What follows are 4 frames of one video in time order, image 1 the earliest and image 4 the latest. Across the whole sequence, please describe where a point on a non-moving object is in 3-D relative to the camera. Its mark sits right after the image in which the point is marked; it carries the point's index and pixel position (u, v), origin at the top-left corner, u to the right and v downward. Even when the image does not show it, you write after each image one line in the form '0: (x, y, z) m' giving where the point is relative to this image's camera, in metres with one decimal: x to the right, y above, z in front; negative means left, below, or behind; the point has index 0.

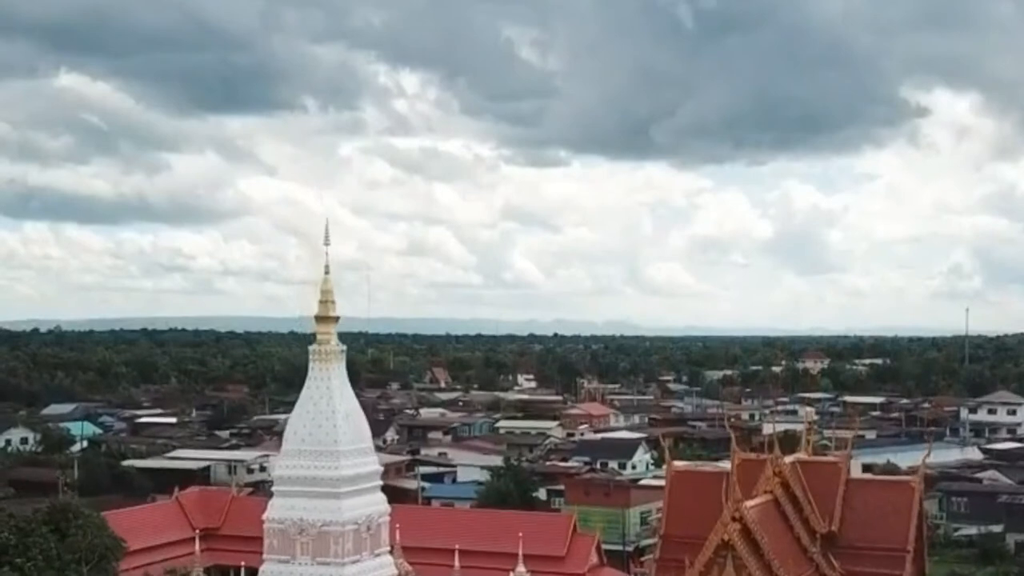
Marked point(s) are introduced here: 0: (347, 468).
0: (-2.6, -2.8, +19.6) m
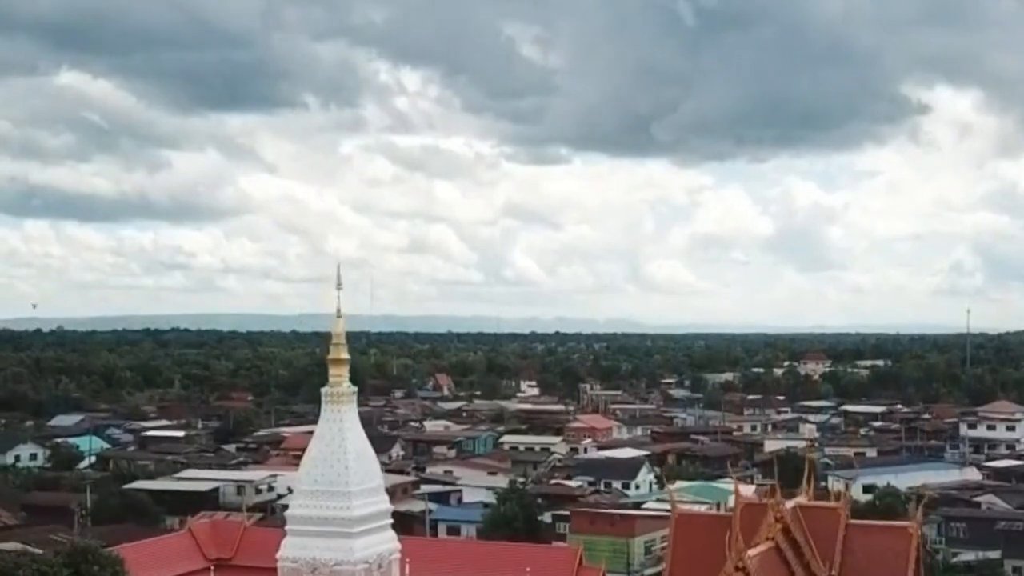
0: (-2.5, -3.5, +20.0) m
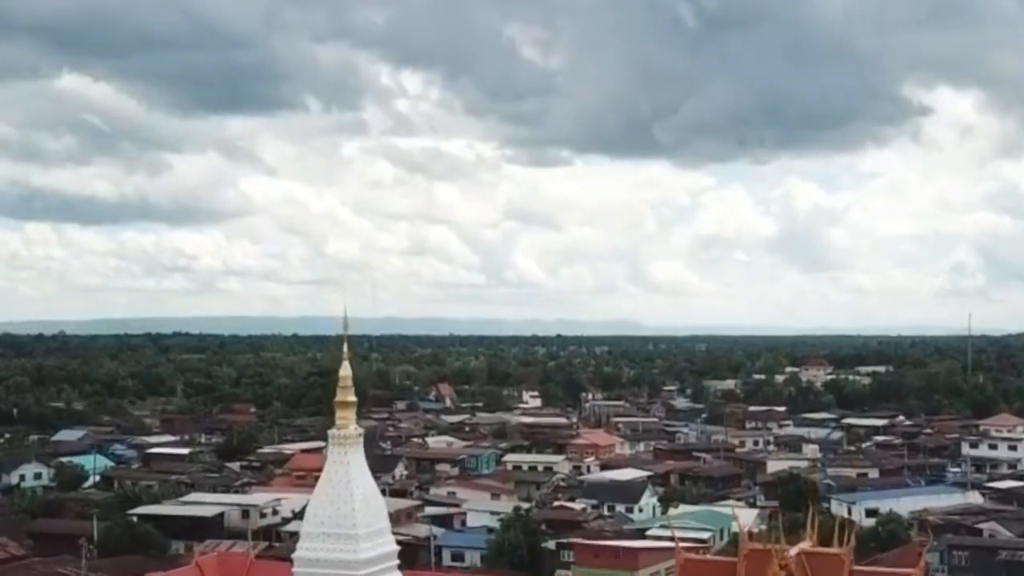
0: (-2.4, -4.2, +20.2) m
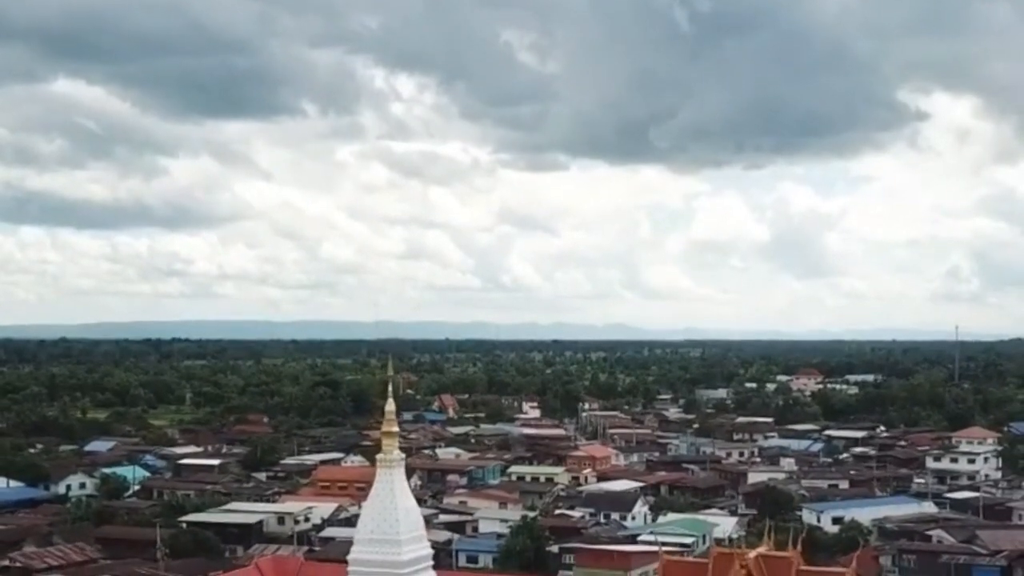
0: (-2.1, -5.2, +24.8) m
